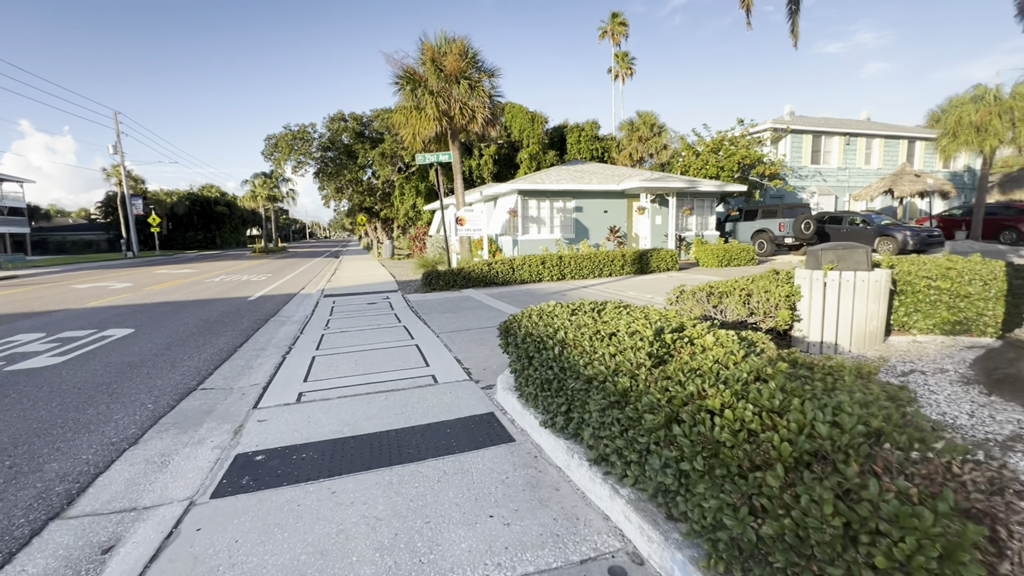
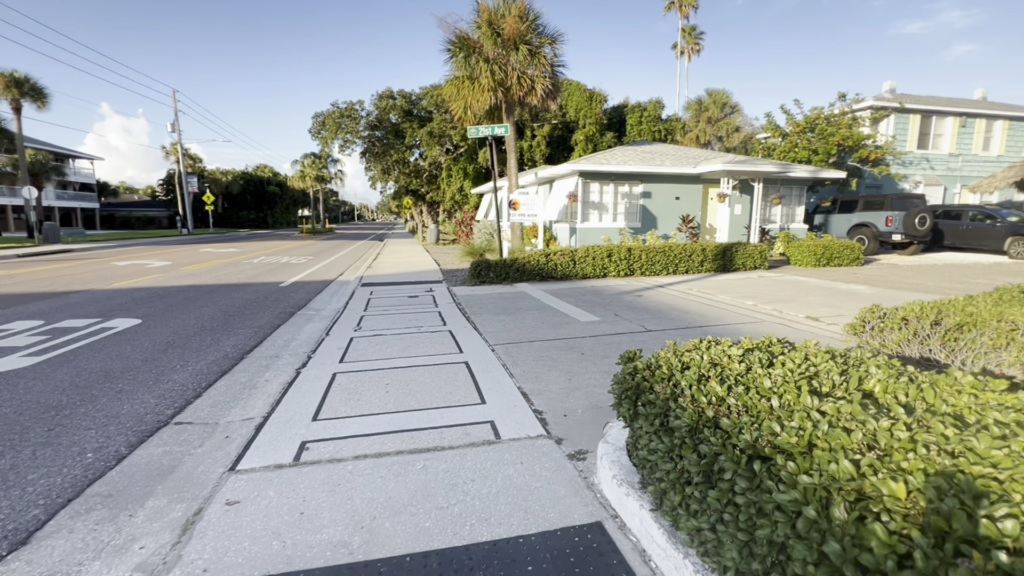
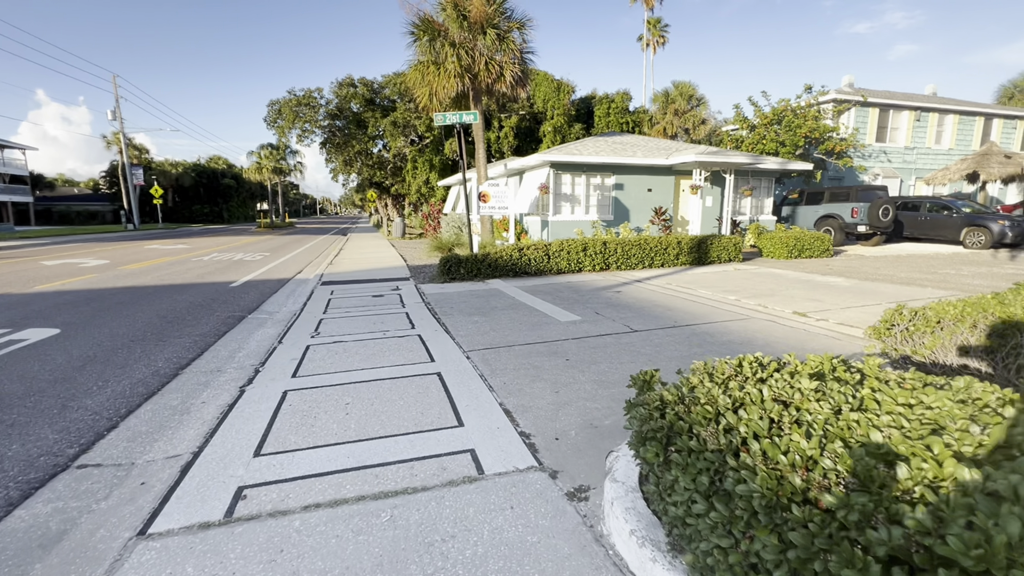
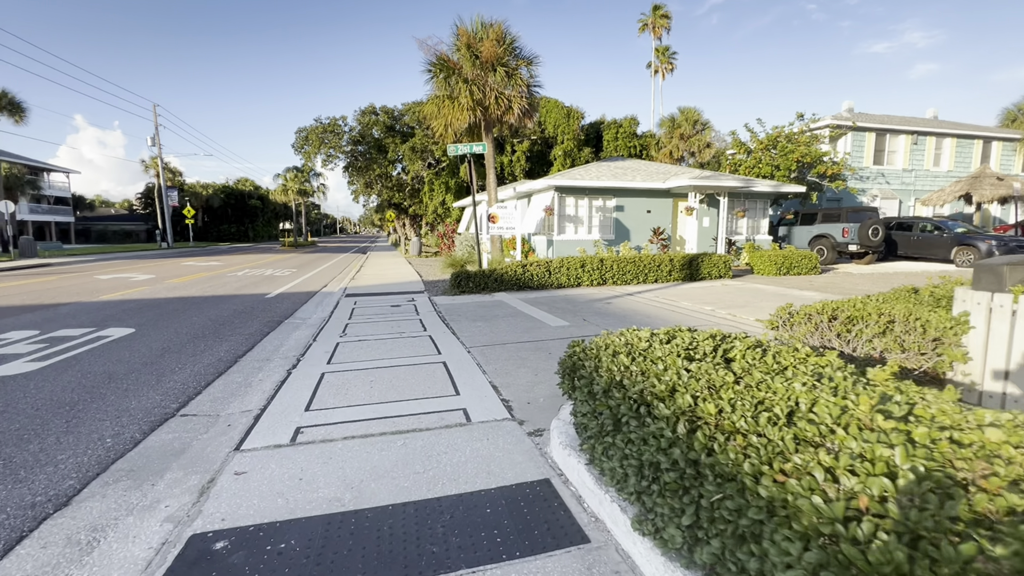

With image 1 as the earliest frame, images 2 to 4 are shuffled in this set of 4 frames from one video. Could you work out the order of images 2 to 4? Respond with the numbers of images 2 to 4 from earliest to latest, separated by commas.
4, 2, 3
